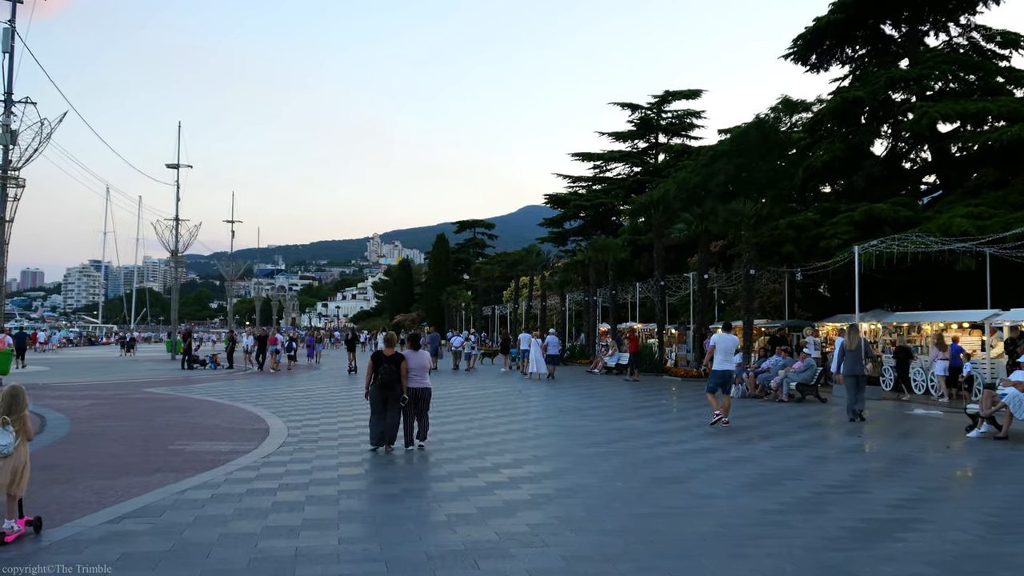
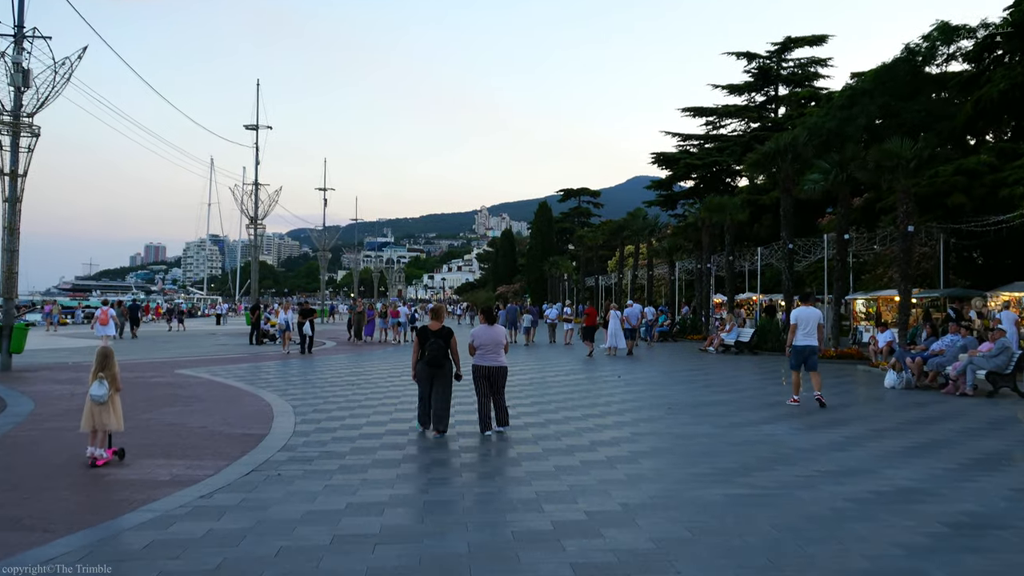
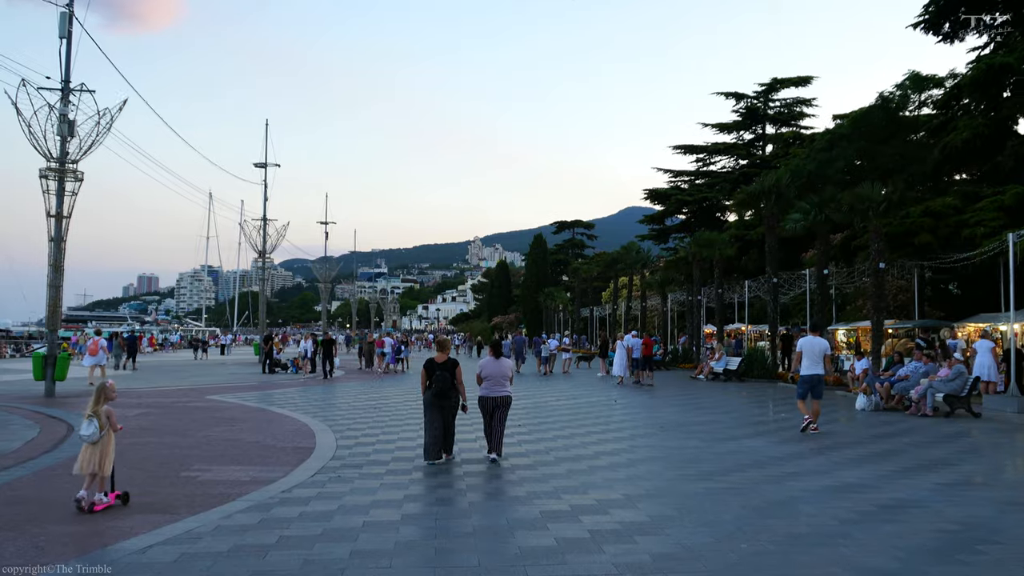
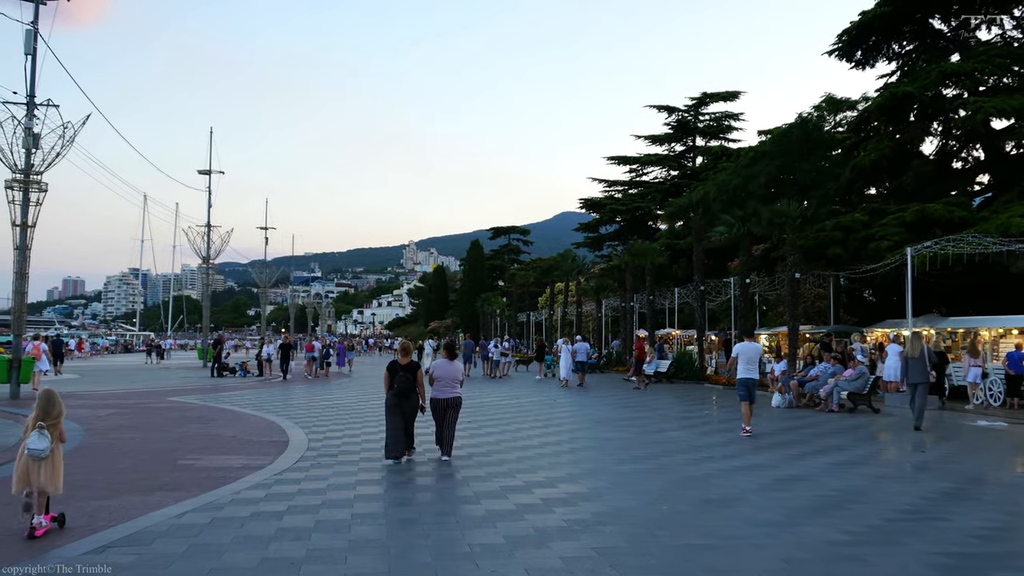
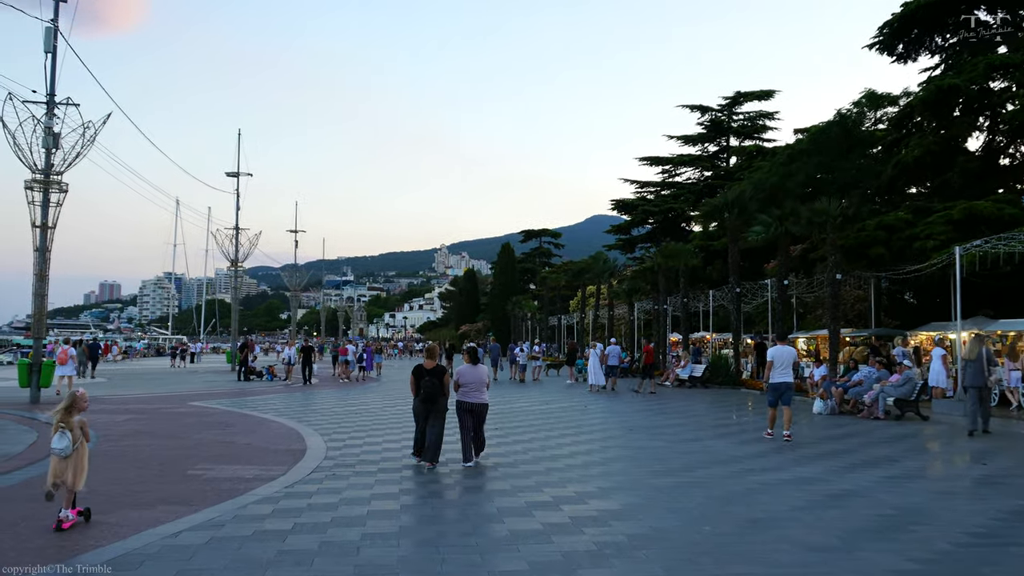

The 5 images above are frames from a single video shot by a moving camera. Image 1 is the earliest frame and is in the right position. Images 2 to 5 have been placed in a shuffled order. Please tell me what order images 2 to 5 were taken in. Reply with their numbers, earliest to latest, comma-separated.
4, 5, 3, 2
